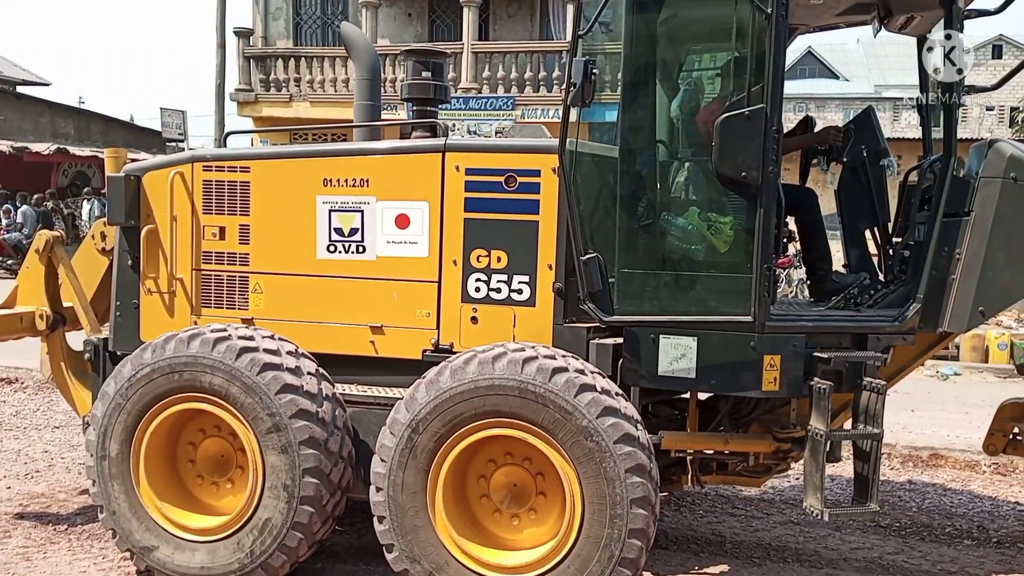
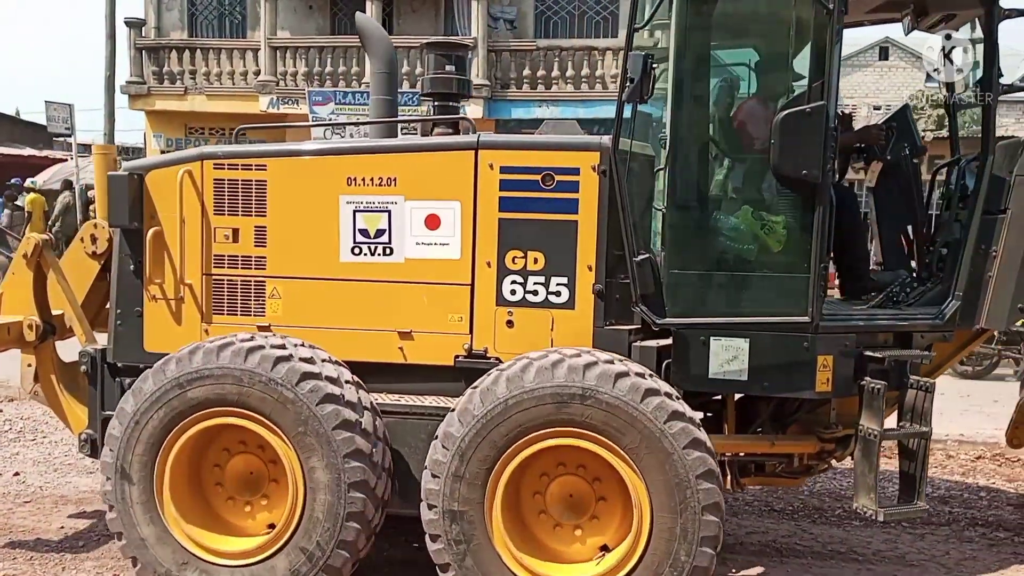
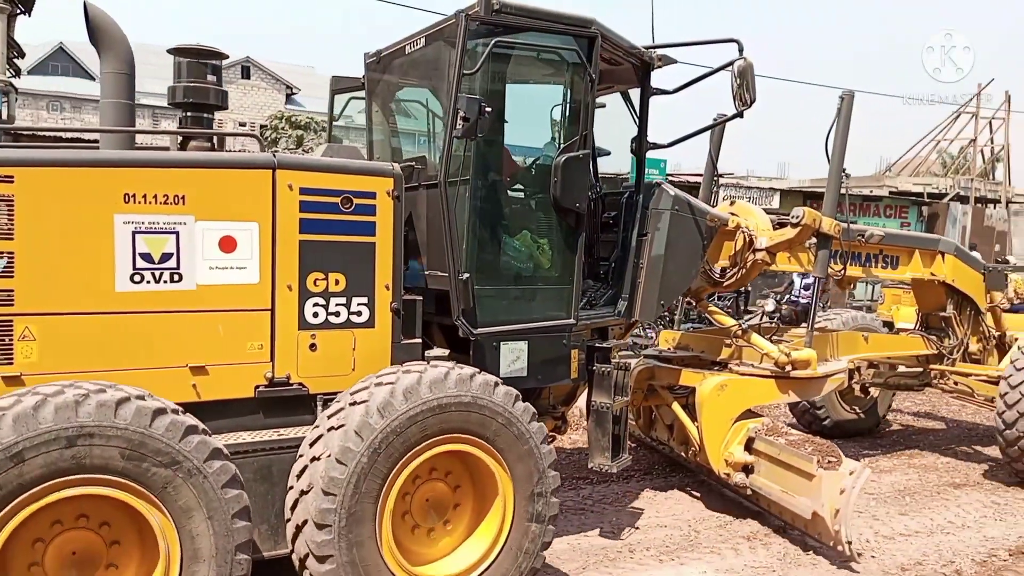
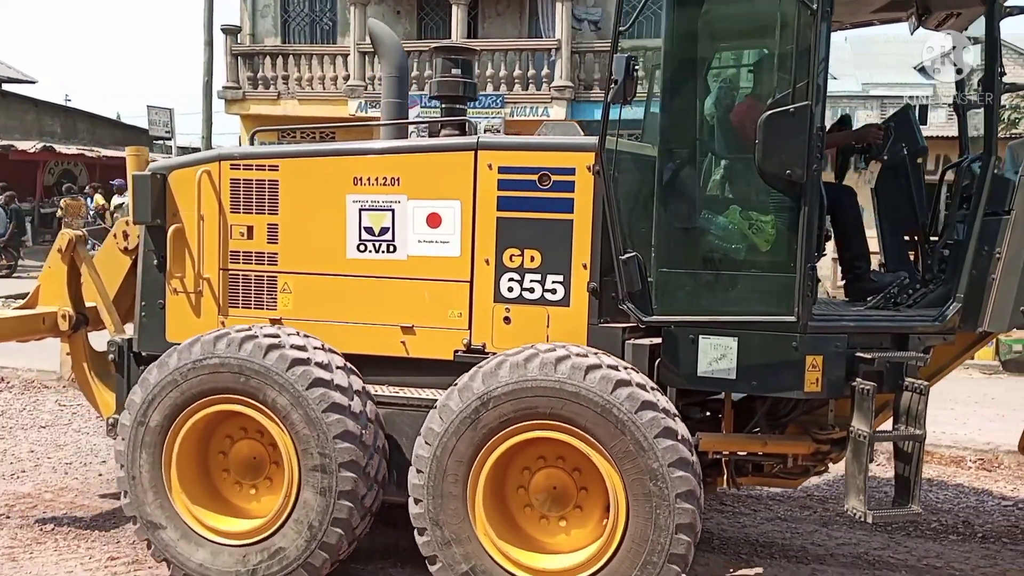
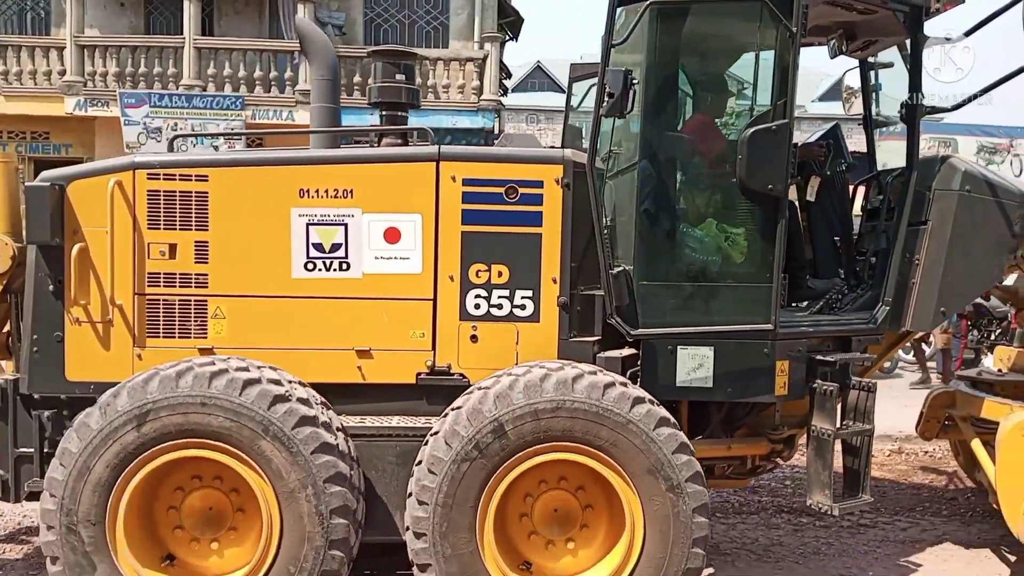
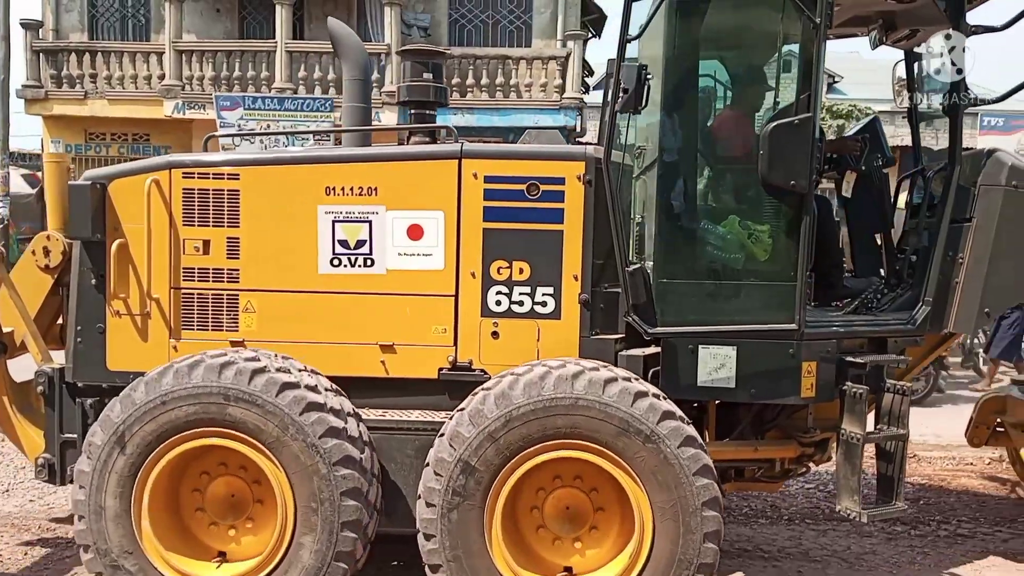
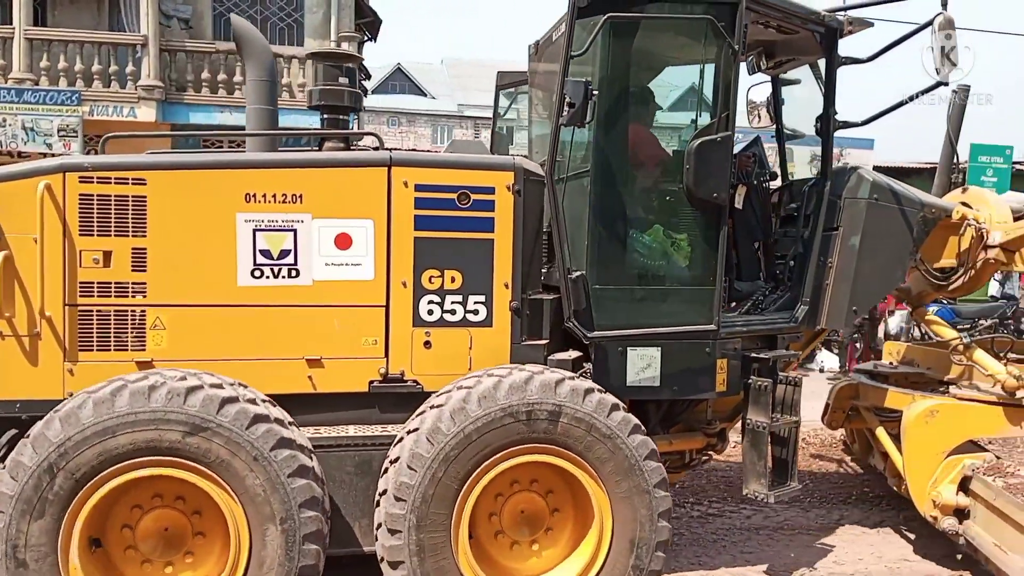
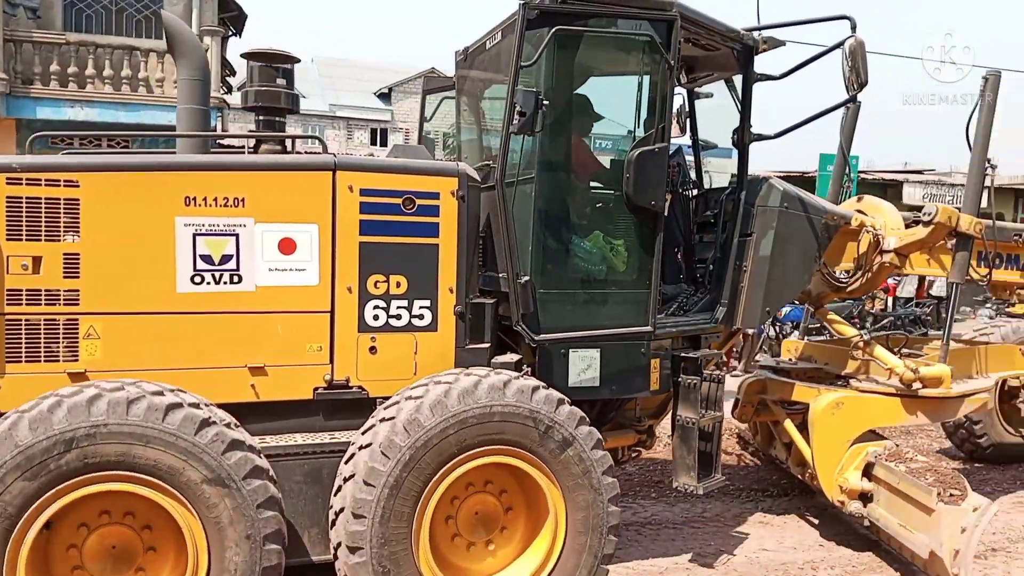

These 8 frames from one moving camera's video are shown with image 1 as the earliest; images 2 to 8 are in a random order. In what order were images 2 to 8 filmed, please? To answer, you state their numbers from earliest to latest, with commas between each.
4, 2, 6, 5, 7, 8, 3
